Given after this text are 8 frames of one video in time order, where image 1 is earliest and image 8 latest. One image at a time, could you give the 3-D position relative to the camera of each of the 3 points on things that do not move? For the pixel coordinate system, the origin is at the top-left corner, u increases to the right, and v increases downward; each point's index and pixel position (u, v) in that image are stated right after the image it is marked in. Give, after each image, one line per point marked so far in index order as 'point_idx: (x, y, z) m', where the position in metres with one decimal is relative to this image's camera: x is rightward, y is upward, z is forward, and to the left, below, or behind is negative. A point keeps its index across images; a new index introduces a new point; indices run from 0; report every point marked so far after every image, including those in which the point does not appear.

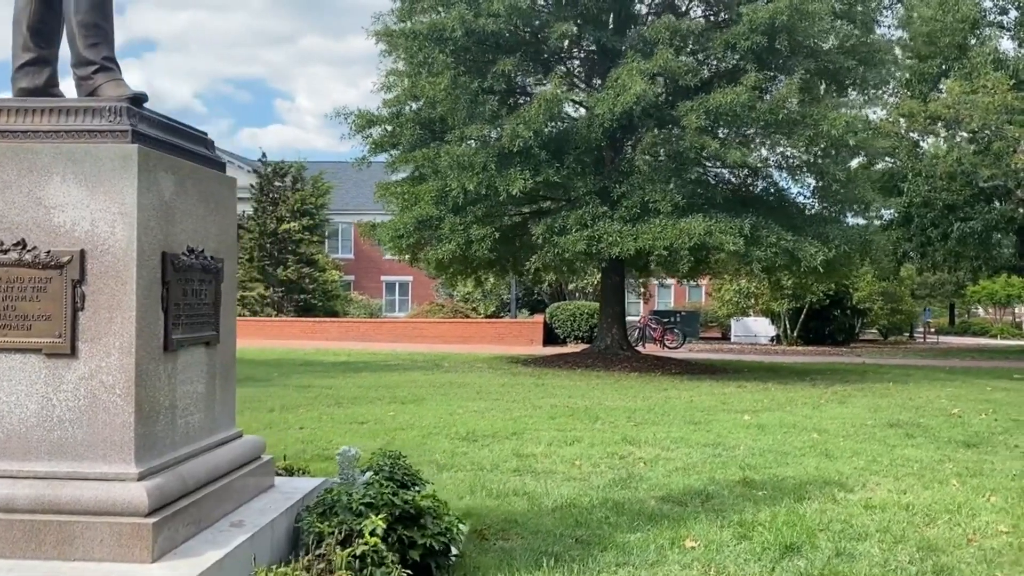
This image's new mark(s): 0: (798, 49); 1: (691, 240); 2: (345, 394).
0: (+4.8, +4.0, +14.9) m
1: (+2.8, +0.8, +14.0) m
2: (-2.2, -1.4, +11.6) m
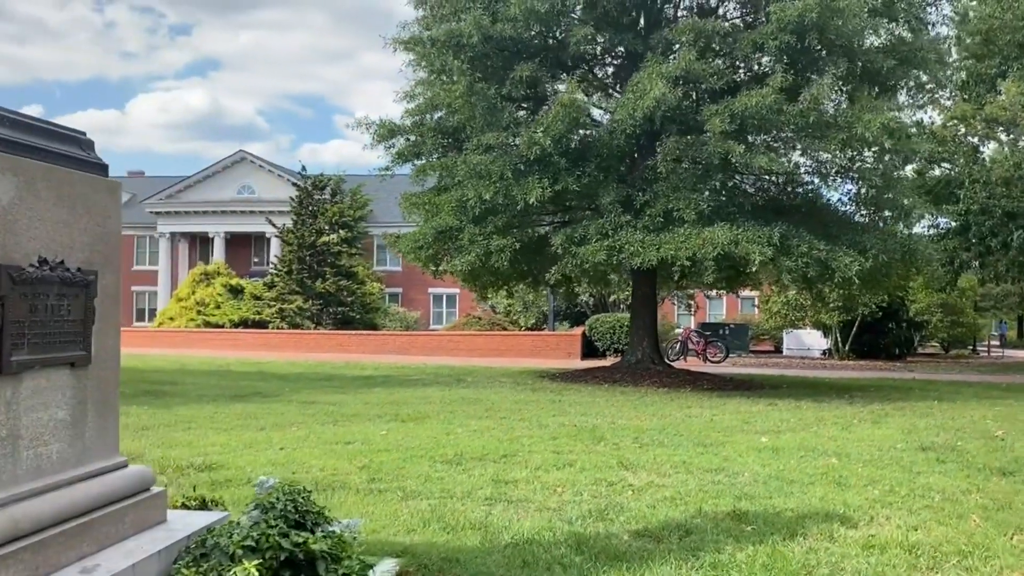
0: (+5.1, +3.8, +14.2) m
1: (+3.0, +0.6, +13.3) m
2: (-2.1, -1.6, +11.2) m
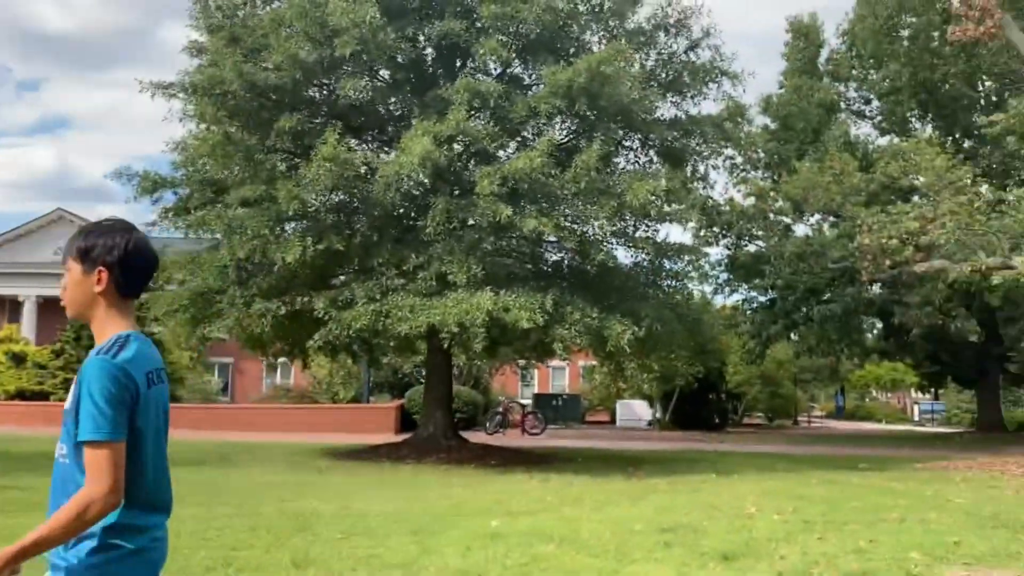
0: (+1.5, +2.7, +14.0) m
1: (-0.4, -0.4, +12.6) m
2: (-5.2, -2.3, +9.5) m
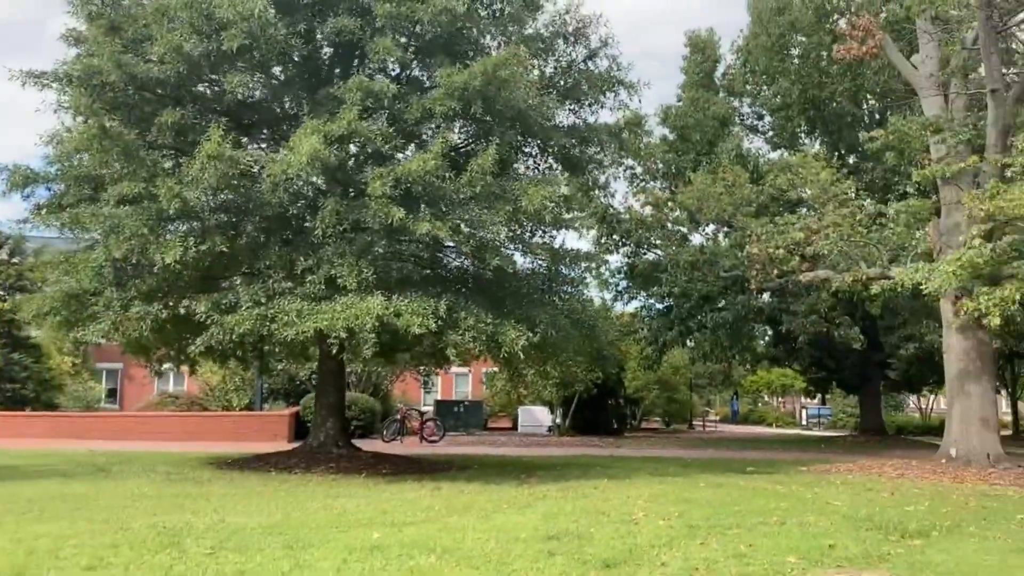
0: (-0.2, +2.6, +13.9) m
1: (-1.9, -0.5, +12.3) m
2: (-6.3, -2.2, +8.7) m
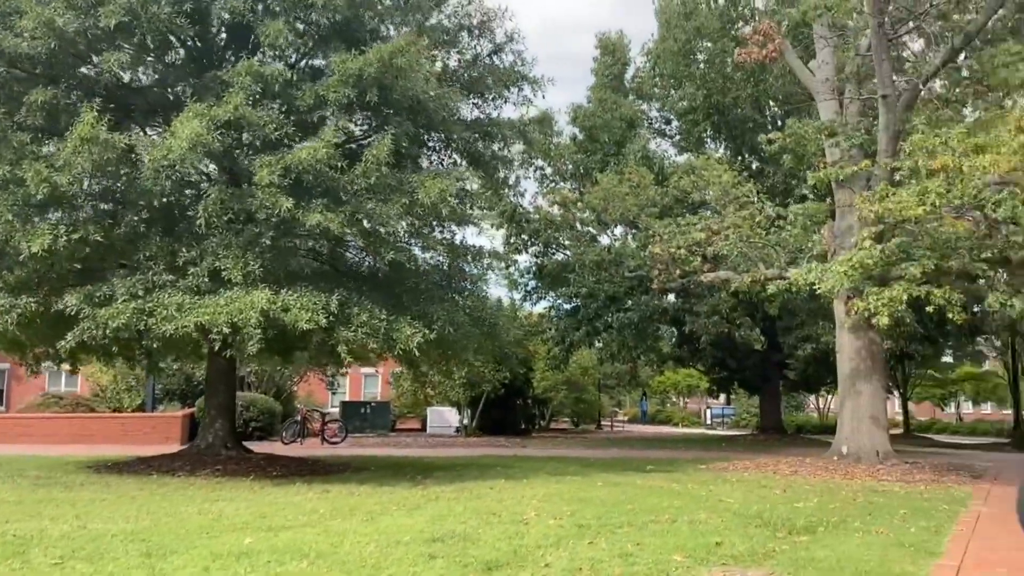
0: (-1.7, +2.7, +13.5) m
1: (-3.3, -0.4, +11.7) m
2: (-7.4, -2.1, +7.8) m
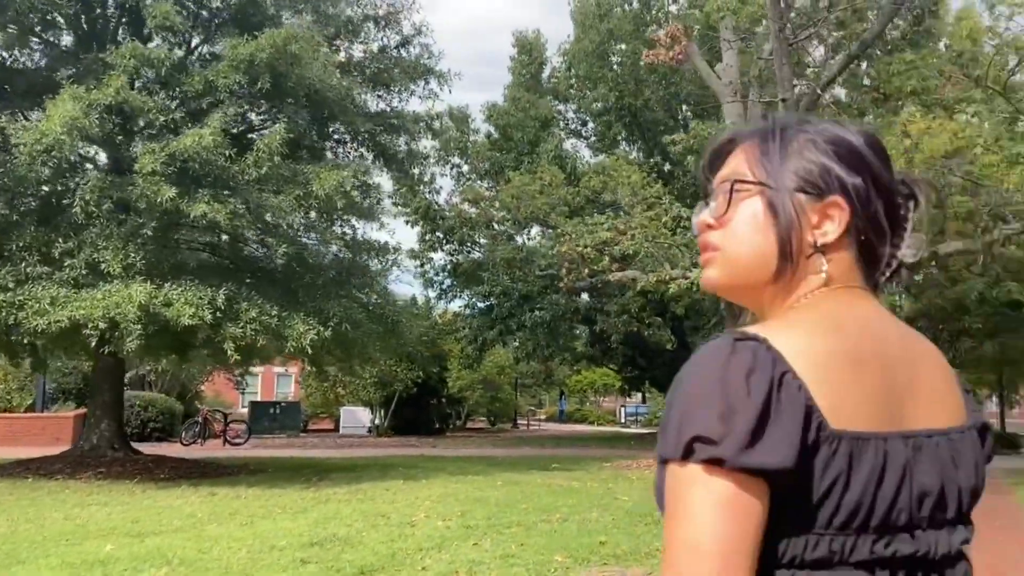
0: (-3.2, +2.8, +13.1) m
1: (-4.7, -0.3, +11.2) m
2: (-8.4, -2.0, +6.8) m
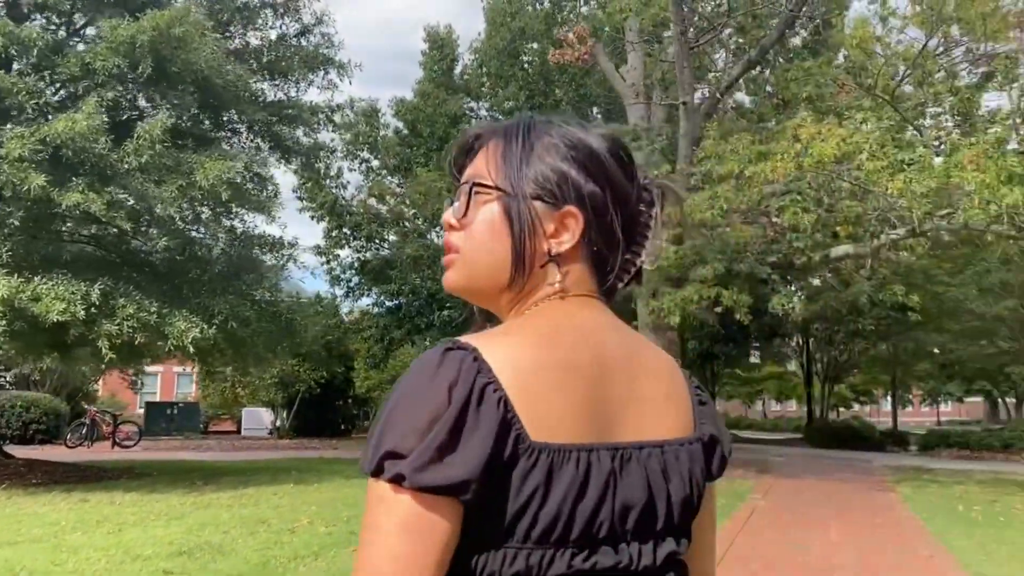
0: (-4.6, +2.8, +12.5) m
1: (-6.0, -0.2, +10.4) m
2: (-9.3, -1.9, +5.8) m
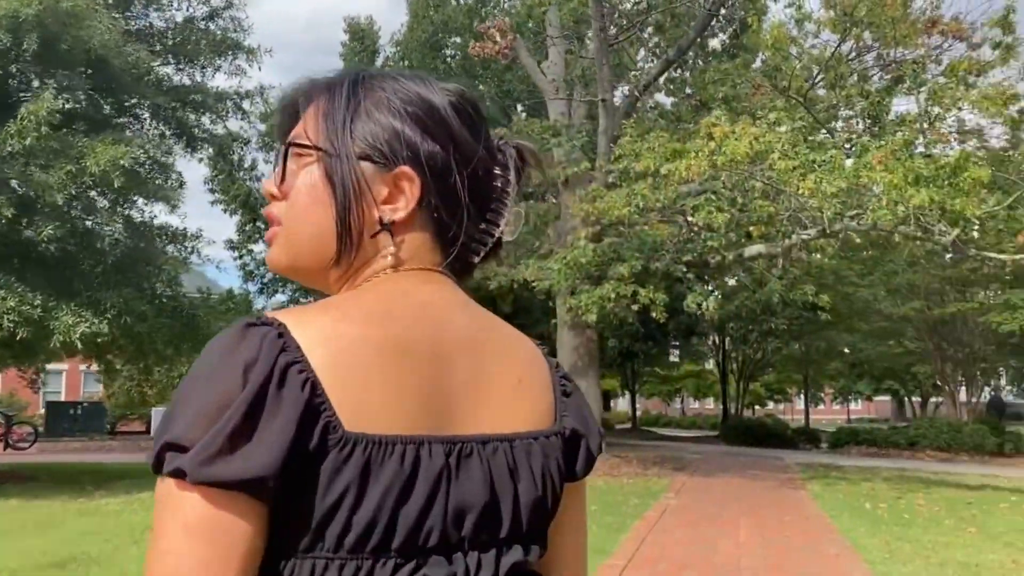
0: (-5.8, +2.9, +11.7) m
1: (-7.0, -0.1, +9.6) m
2: (-9.9, -1.7, +4.7) m
